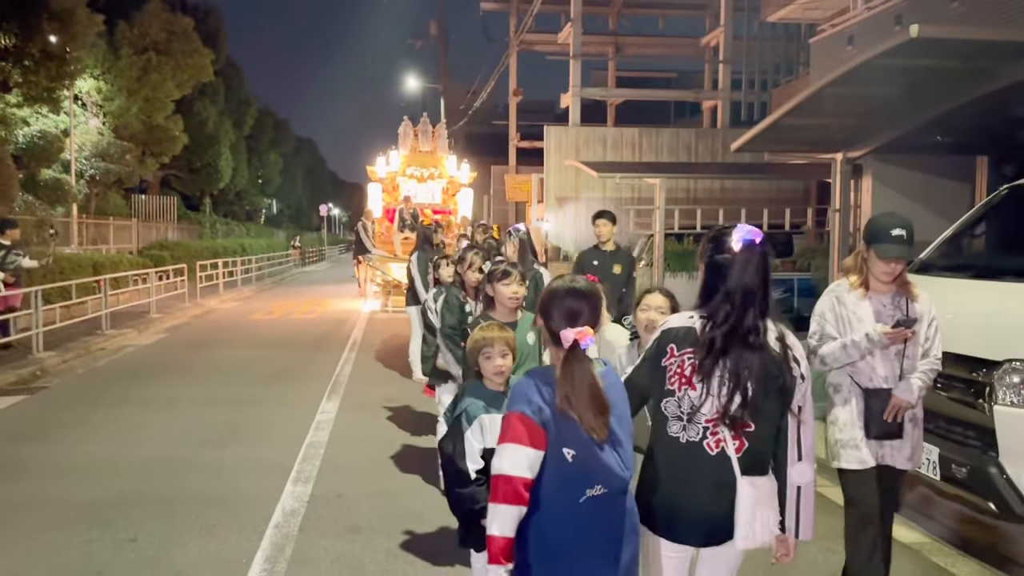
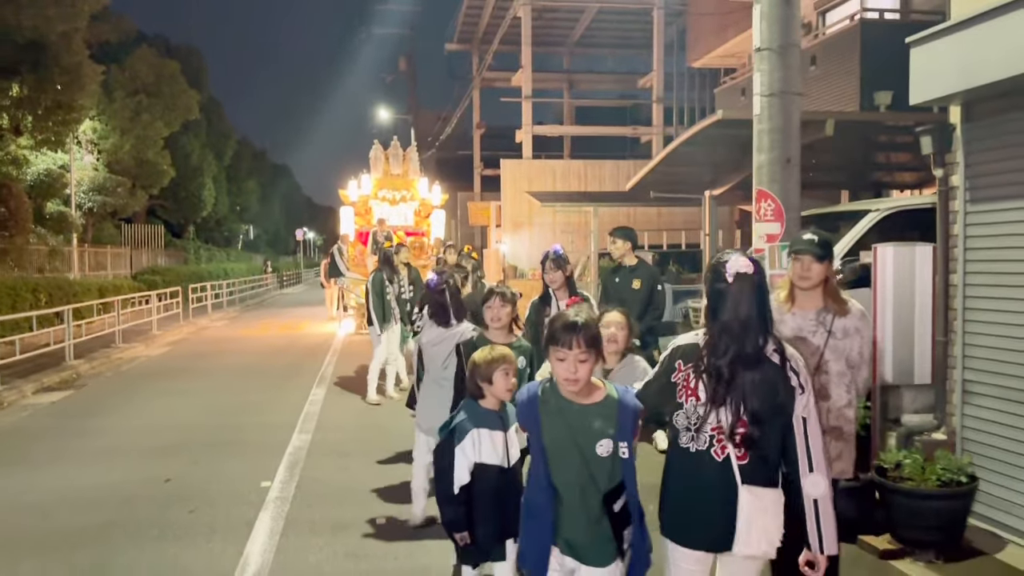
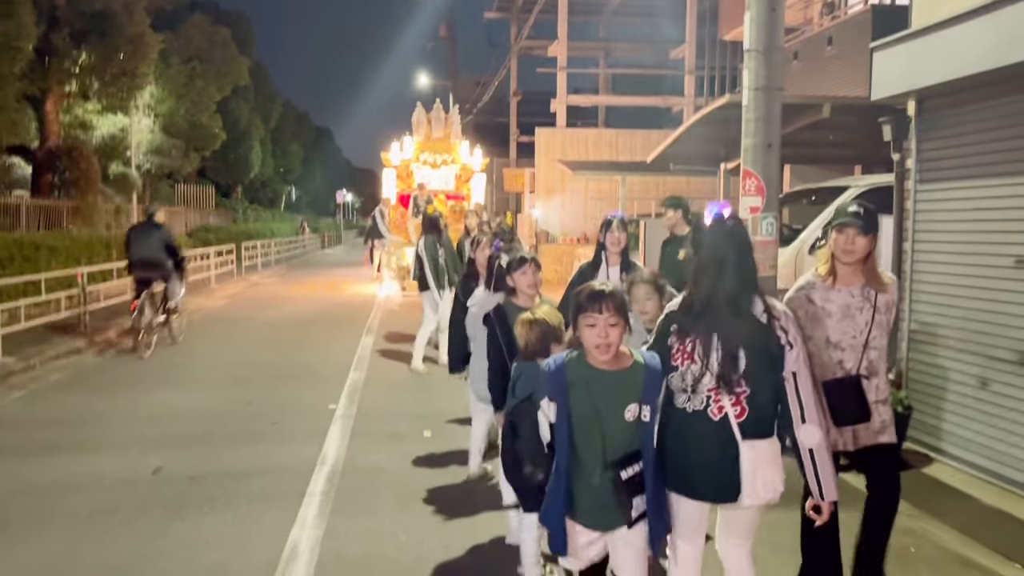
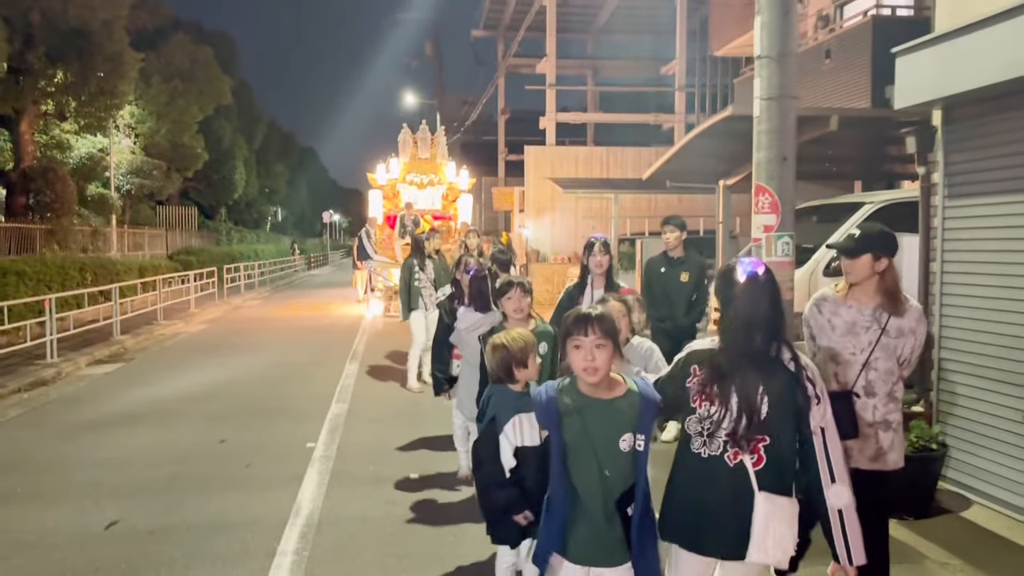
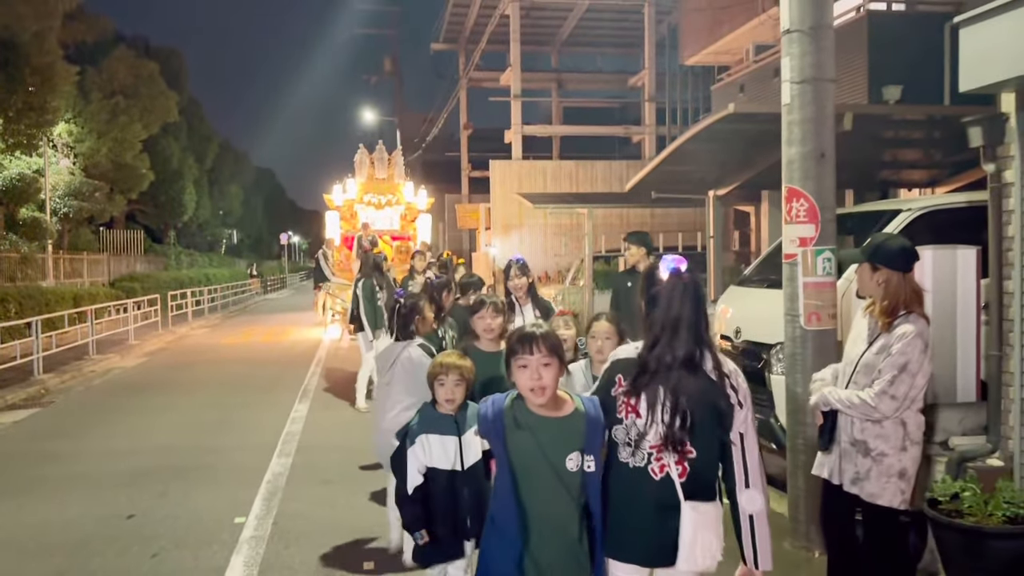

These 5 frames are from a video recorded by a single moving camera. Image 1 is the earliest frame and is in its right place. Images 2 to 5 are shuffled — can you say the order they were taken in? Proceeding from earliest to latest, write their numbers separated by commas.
5, 2, 4, 3
